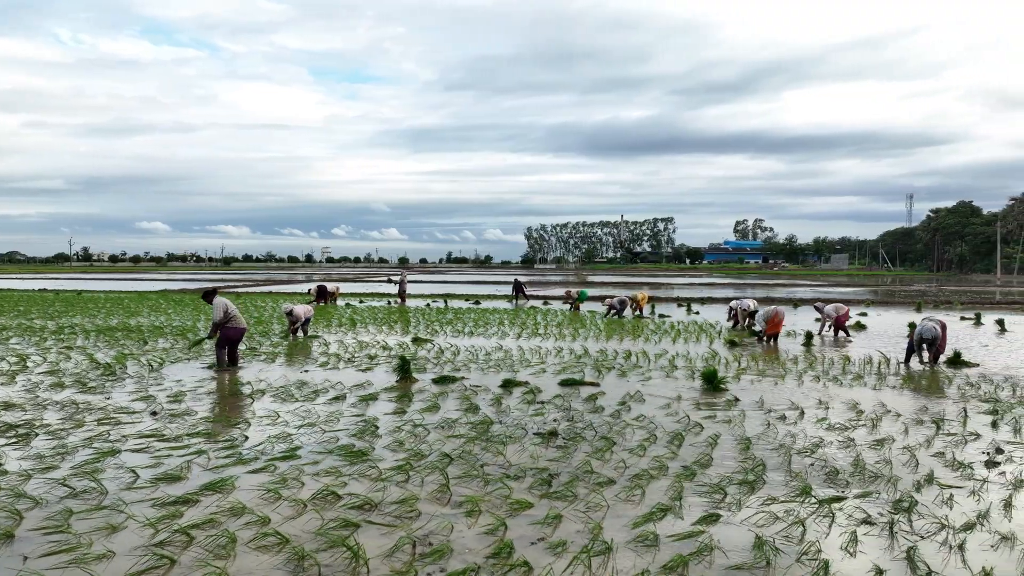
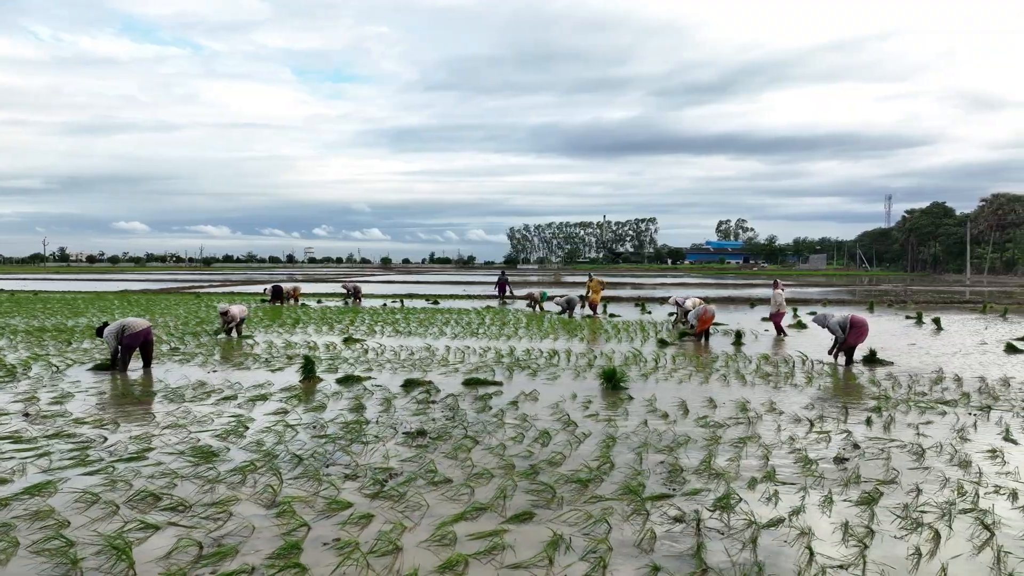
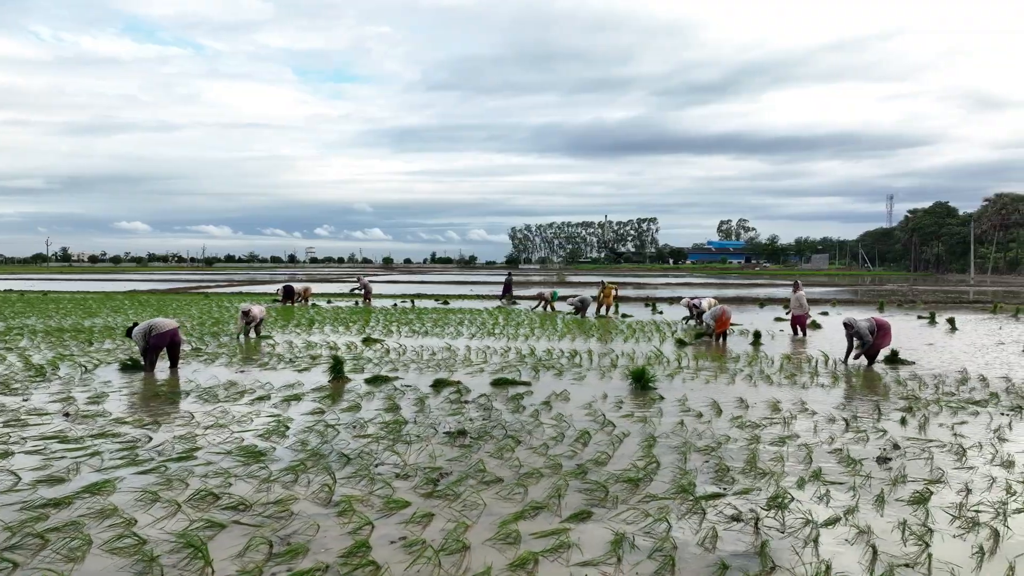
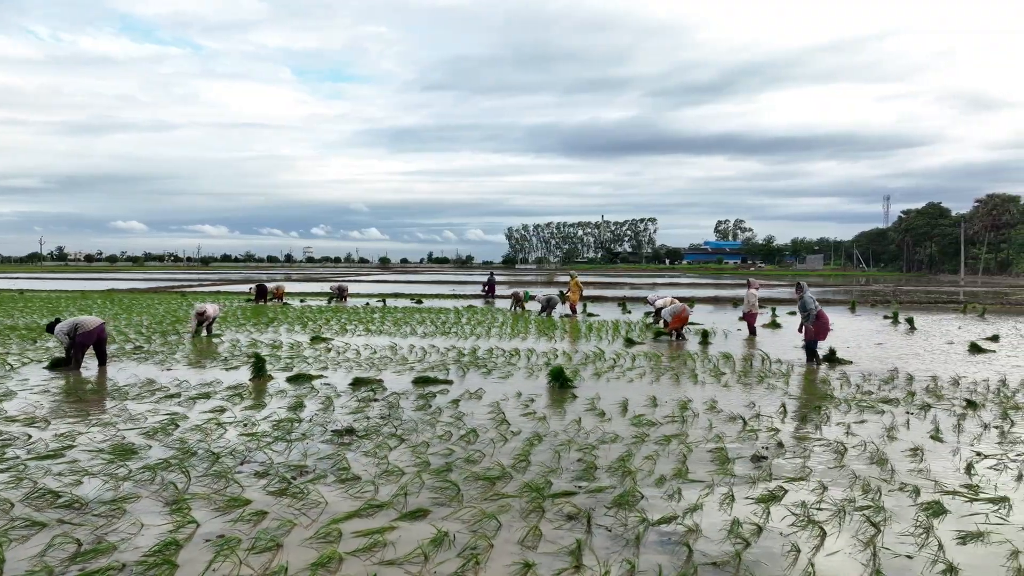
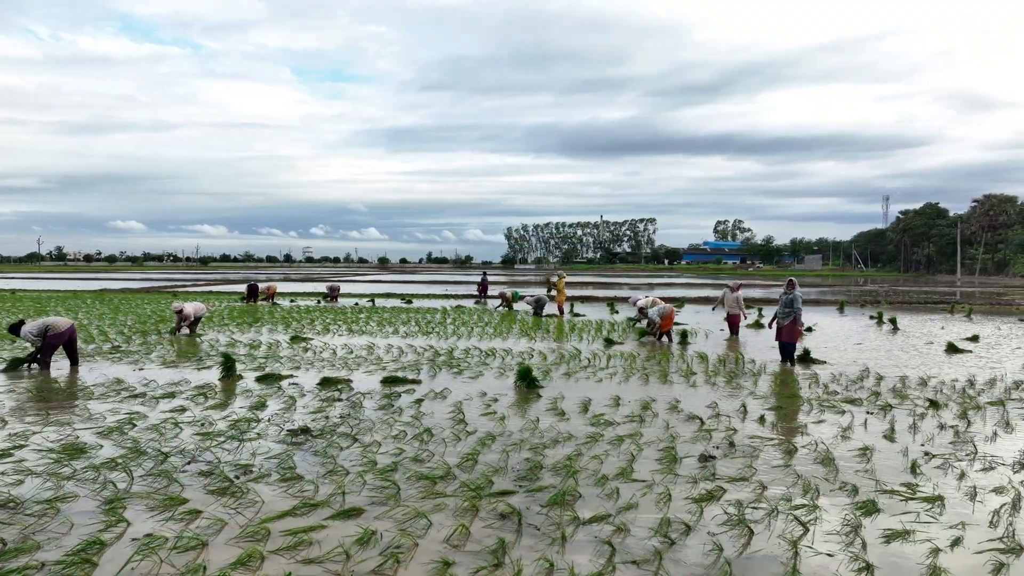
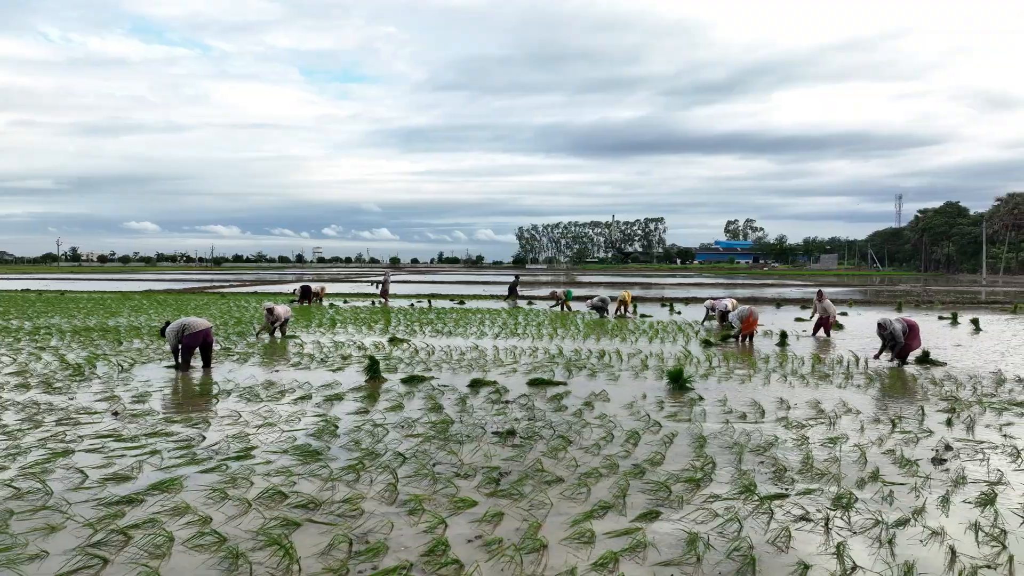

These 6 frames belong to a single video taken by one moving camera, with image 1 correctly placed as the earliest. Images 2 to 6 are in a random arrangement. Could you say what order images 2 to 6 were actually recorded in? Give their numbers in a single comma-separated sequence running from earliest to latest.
6, 3, 2, 4, 5
